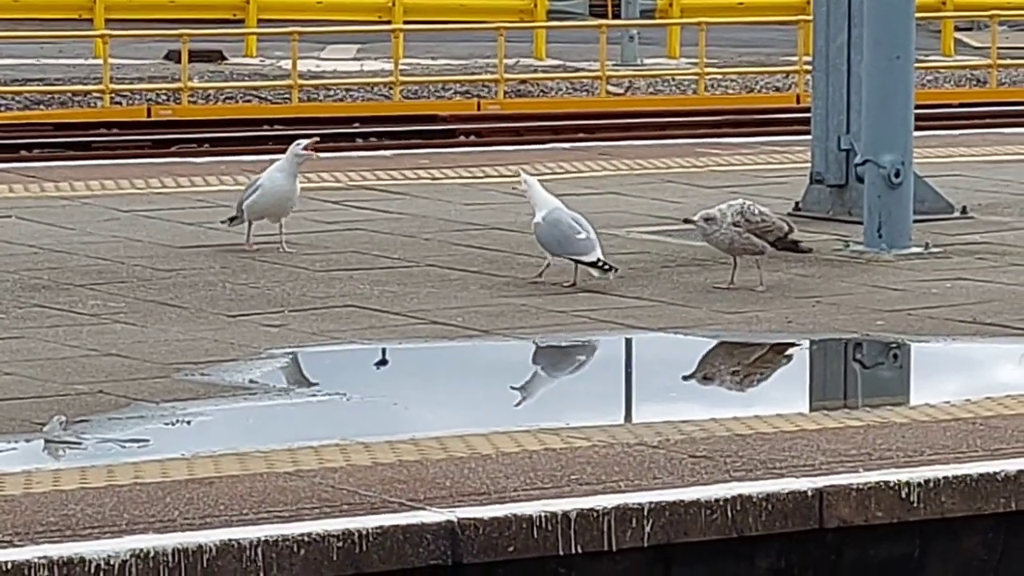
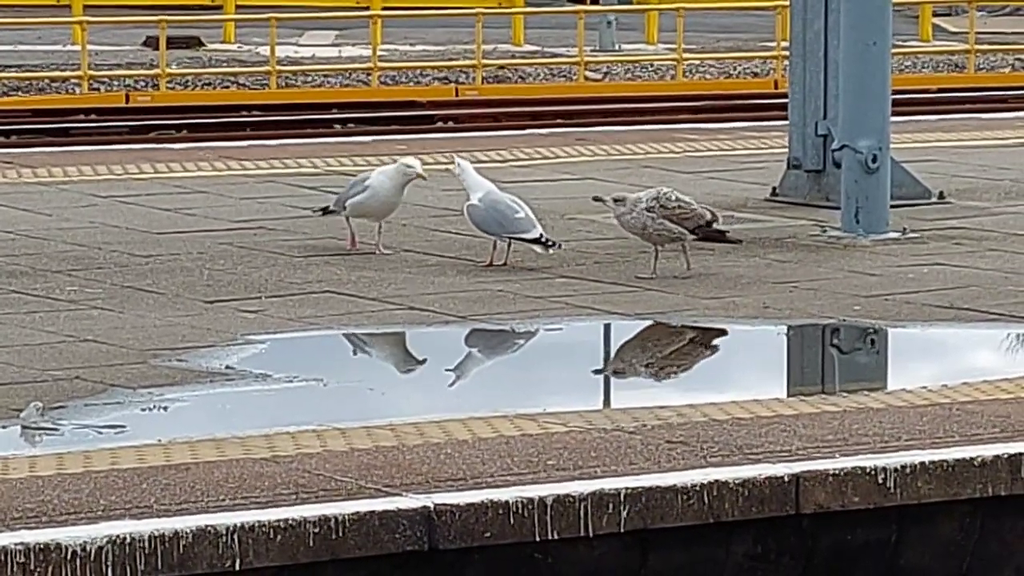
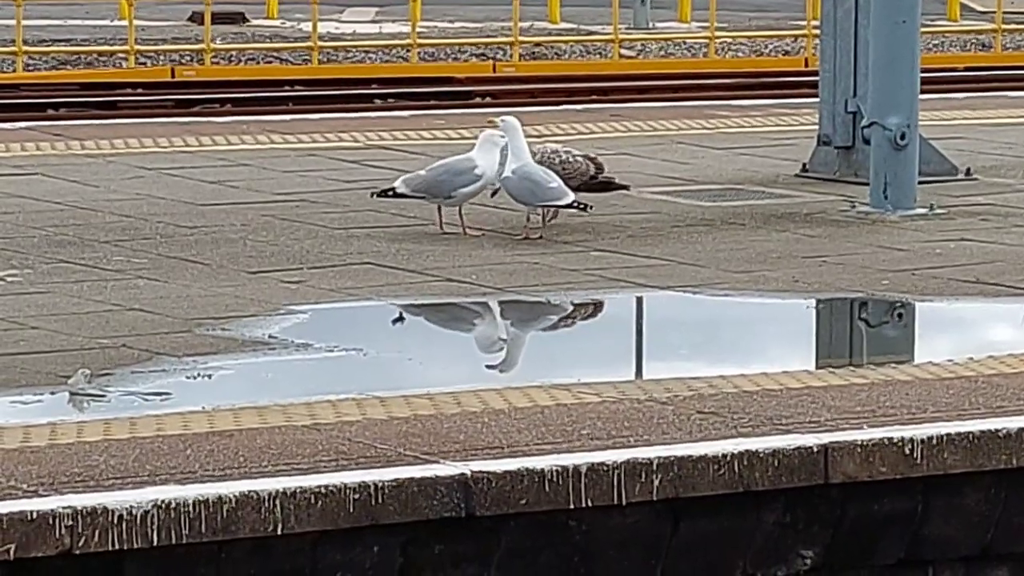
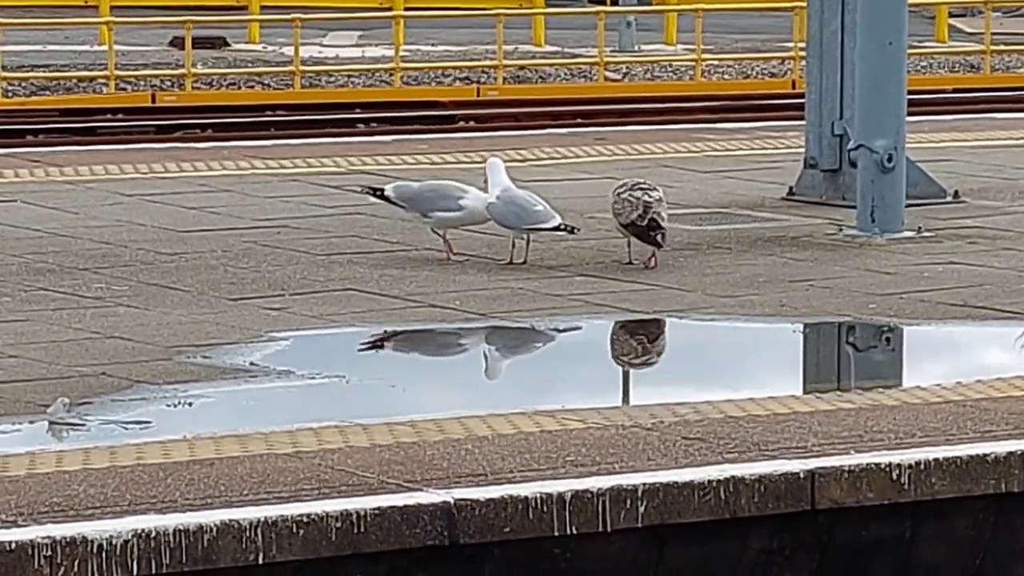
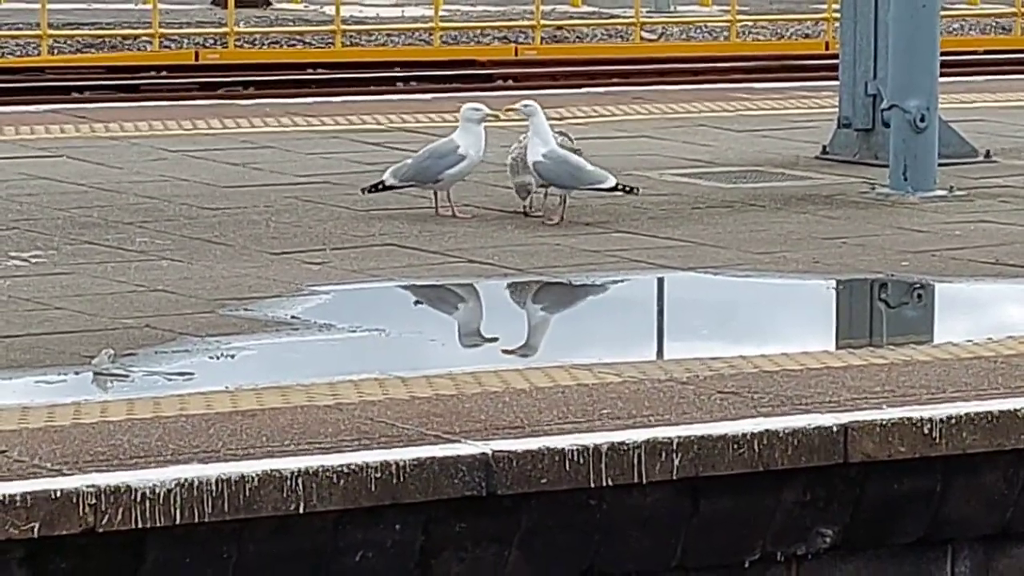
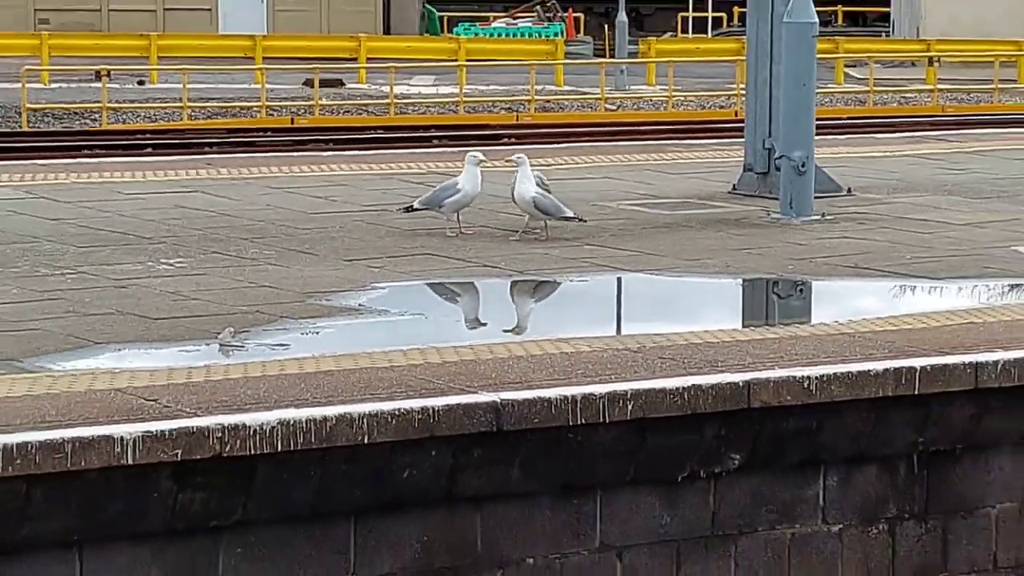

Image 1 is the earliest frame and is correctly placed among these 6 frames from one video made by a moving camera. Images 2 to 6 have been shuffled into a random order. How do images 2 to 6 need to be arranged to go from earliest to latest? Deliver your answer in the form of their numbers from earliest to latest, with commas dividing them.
2, 4, 3, 5, 6
